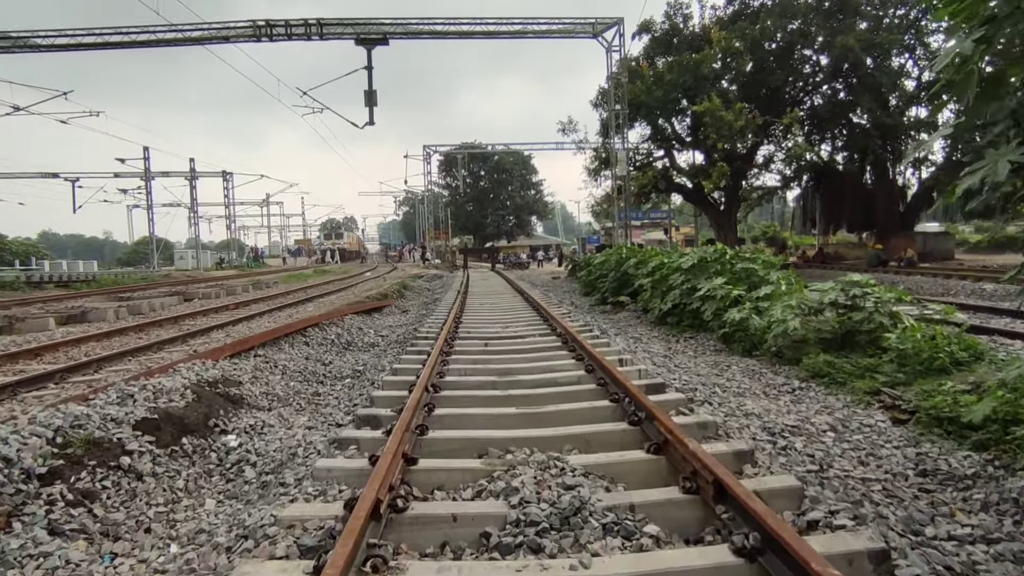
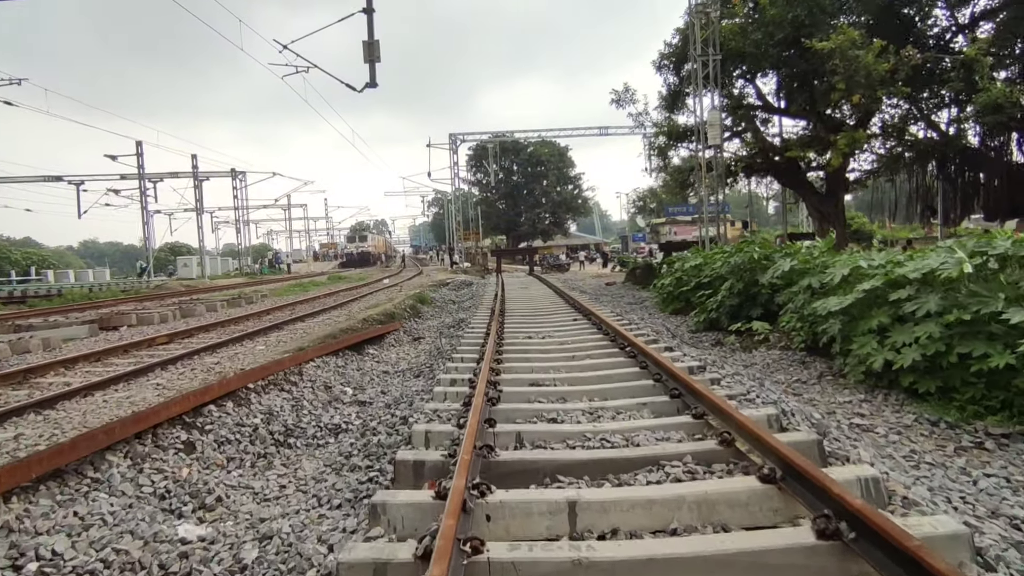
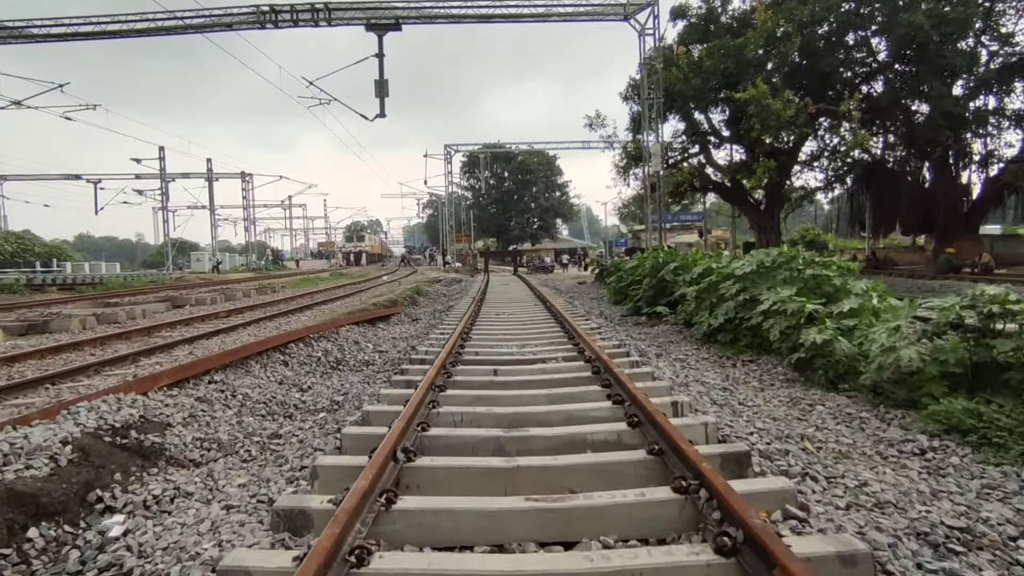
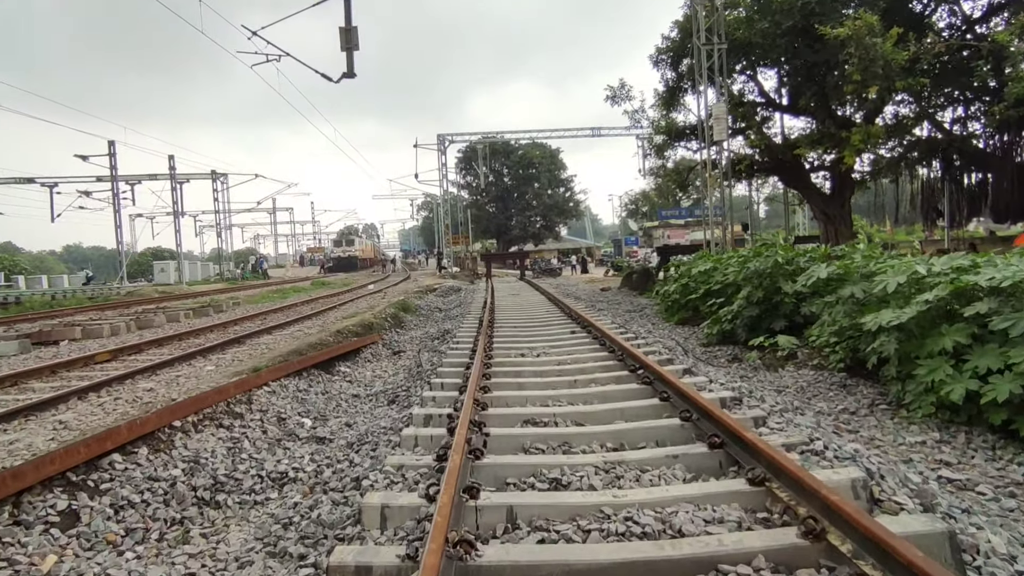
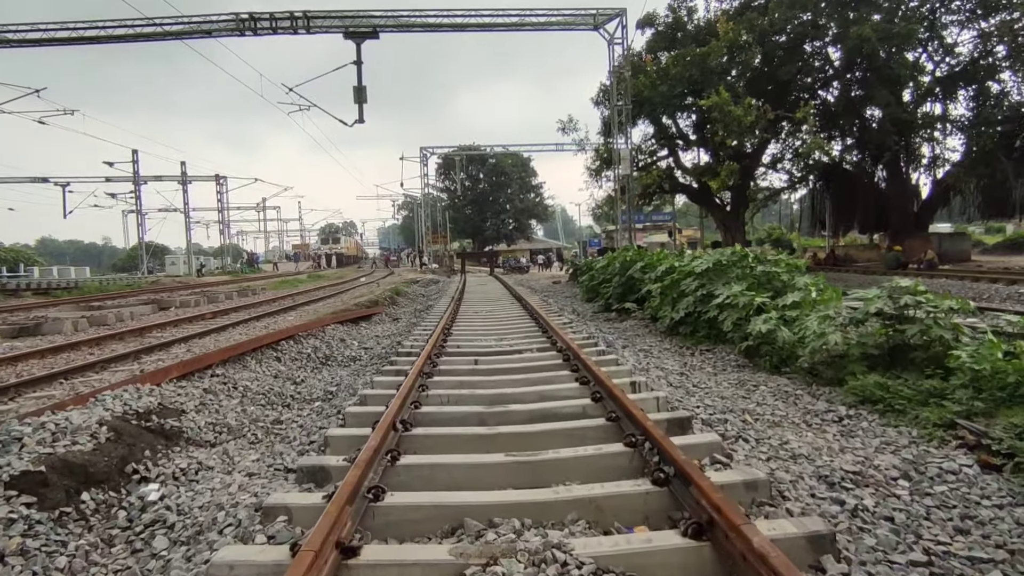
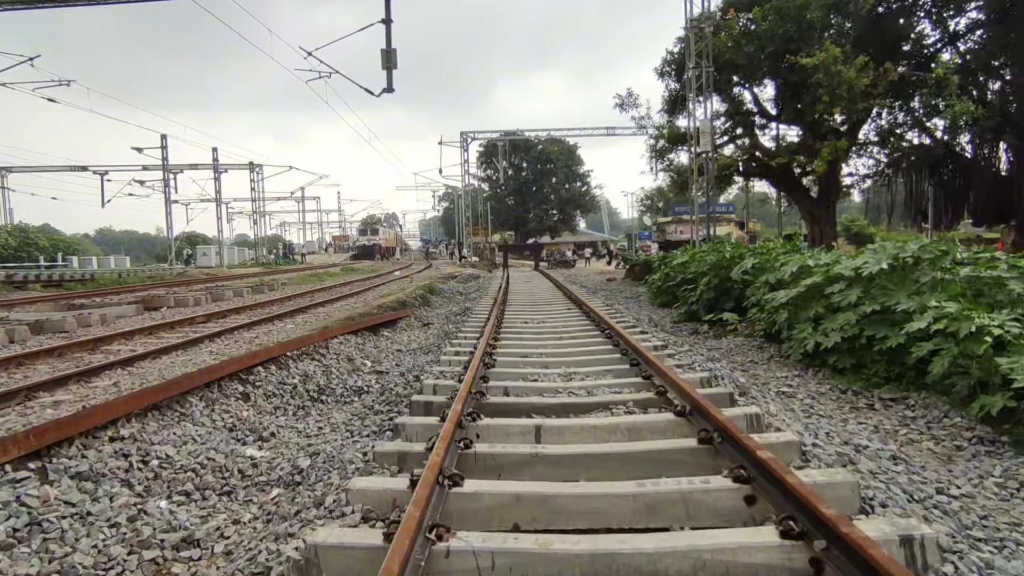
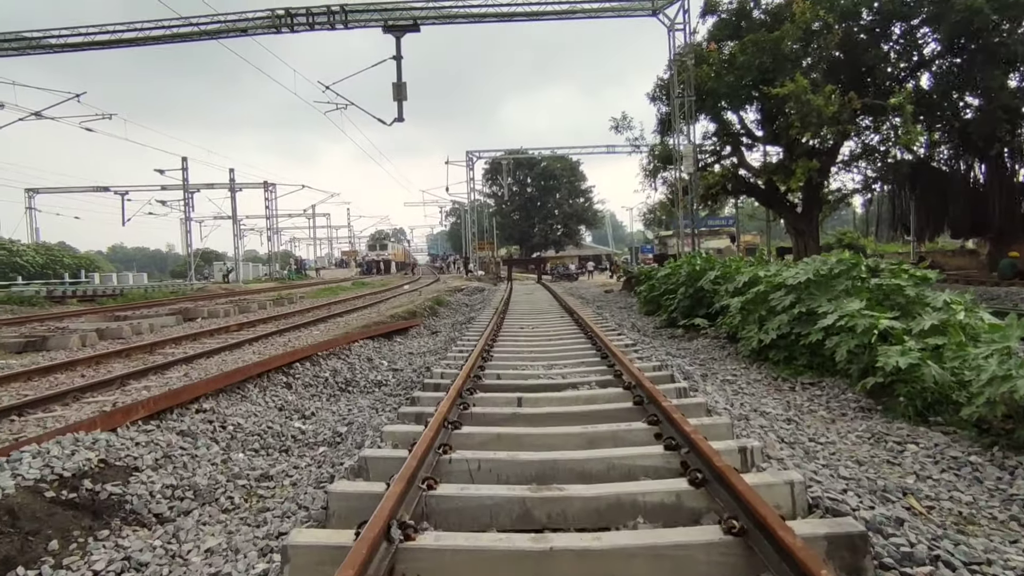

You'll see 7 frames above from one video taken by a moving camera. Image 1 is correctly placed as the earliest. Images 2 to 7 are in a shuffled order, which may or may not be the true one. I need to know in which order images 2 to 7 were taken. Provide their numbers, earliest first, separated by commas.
5, 3, 7, 6, 2, 4
